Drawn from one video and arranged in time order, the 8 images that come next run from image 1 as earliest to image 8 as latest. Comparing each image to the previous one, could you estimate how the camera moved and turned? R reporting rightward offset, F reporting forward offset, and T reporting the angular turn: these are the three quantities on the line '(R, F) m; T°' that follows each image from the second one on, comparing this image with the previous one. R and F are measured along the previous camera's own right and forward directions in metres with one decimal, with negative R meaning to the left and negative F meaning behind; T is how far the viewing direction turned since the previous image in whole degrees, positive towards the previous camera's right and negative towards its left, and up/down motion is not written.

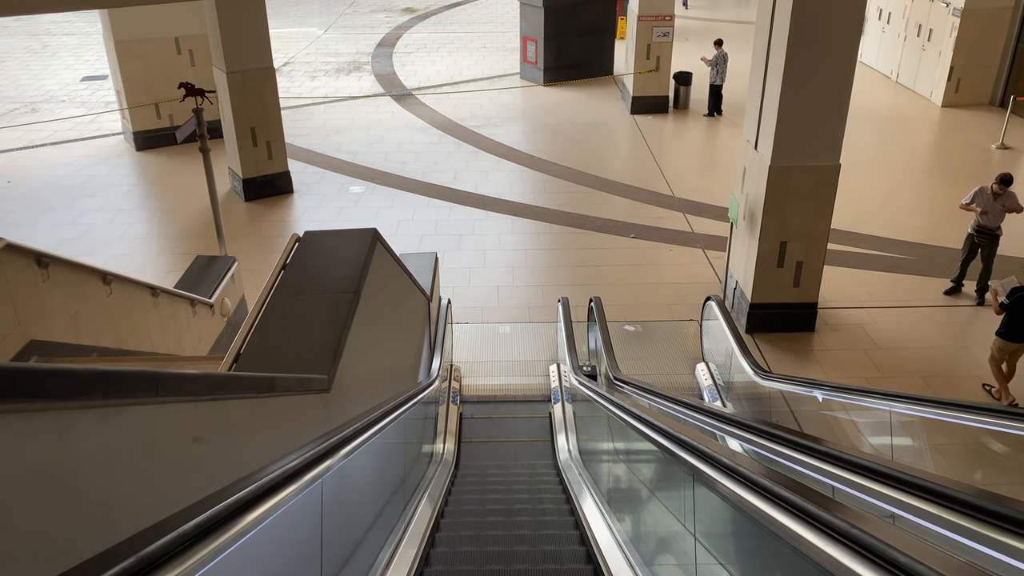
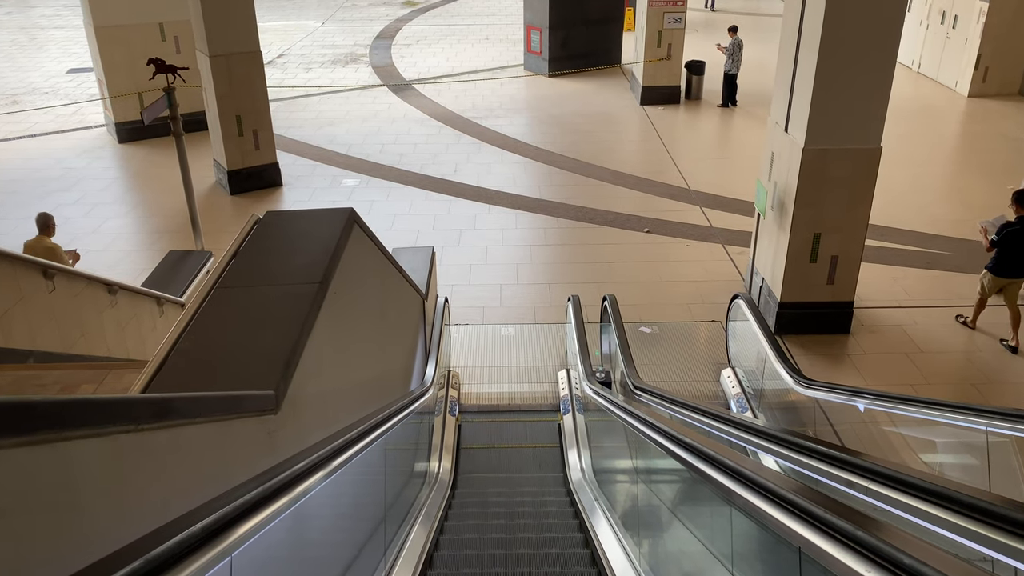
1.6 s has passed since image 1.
(0.0, +0.7) m; 0°
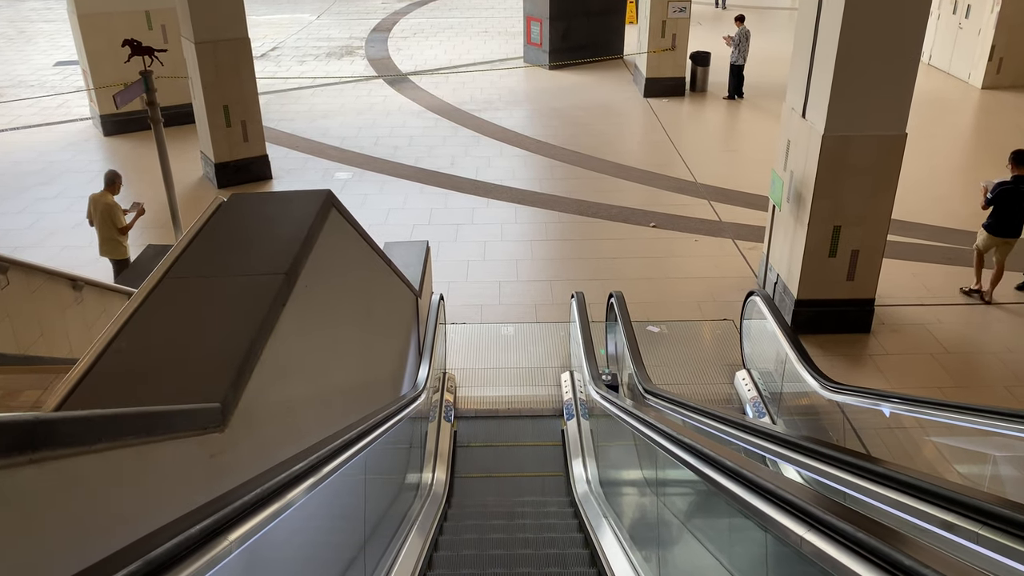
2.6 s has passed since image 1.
(0.0, +0.4) m; 0°
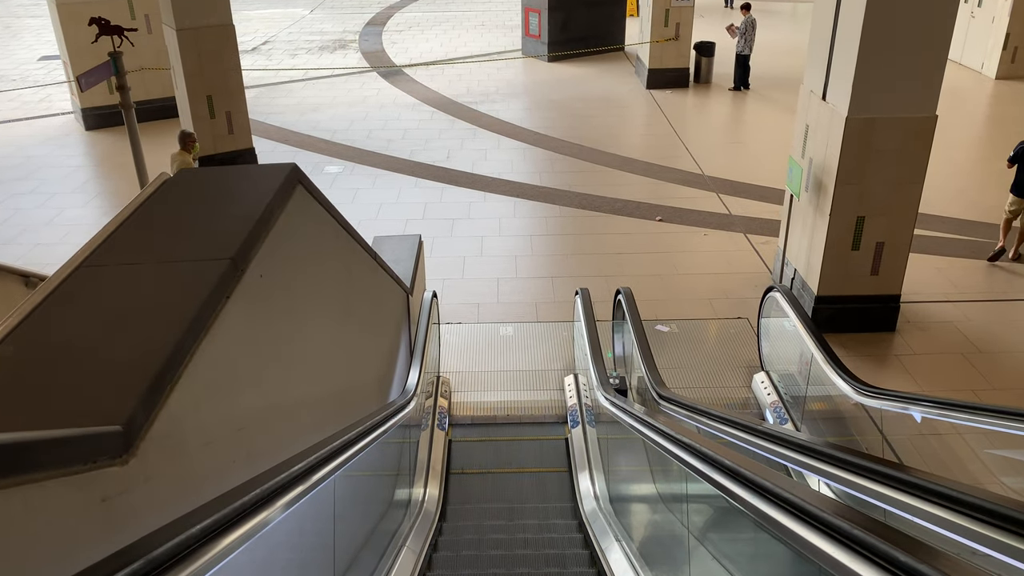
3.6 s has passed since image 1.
(0.0, +0.5) m; 0°
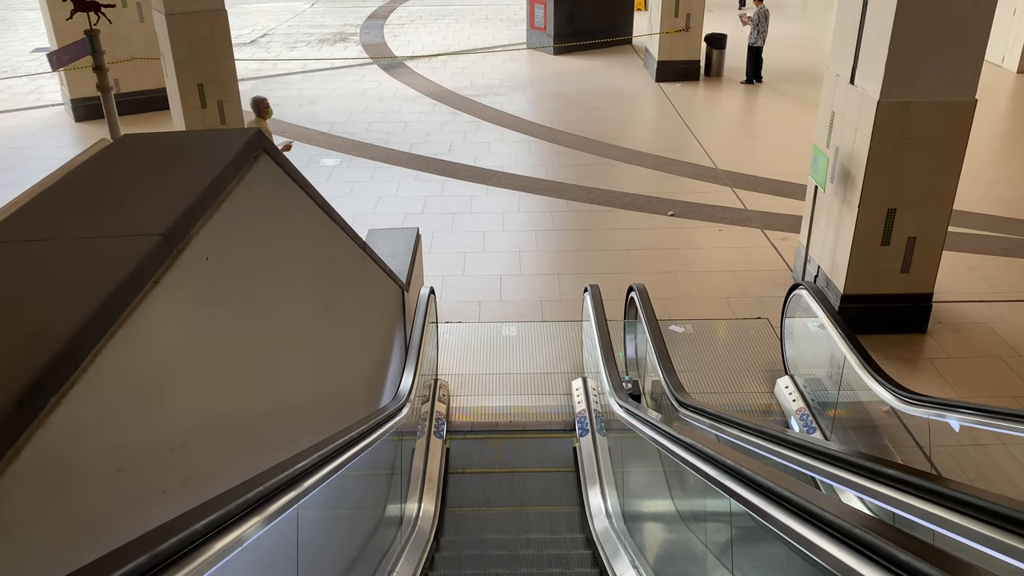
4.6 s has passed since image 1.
(0.0, +0.4) m; 0°
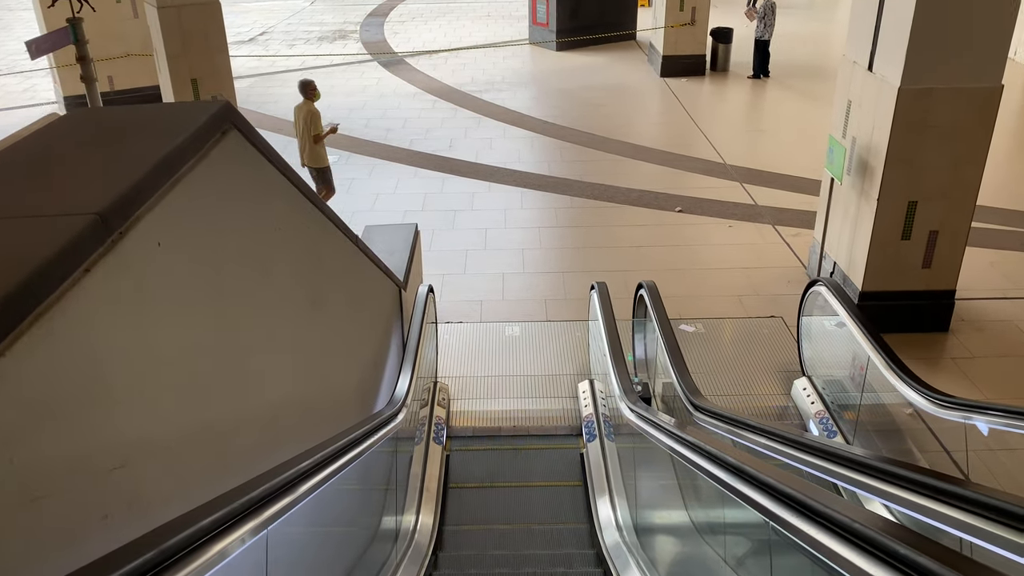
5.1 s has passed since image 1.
(0.0, +0.2) m; 0°
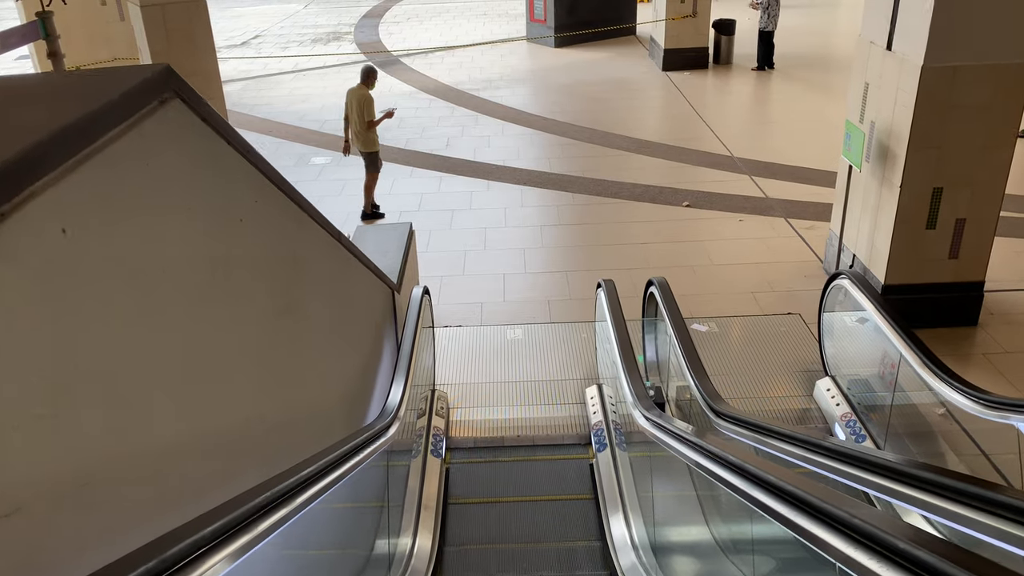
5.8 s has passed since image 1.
(0.0, +0.3) m; 0°
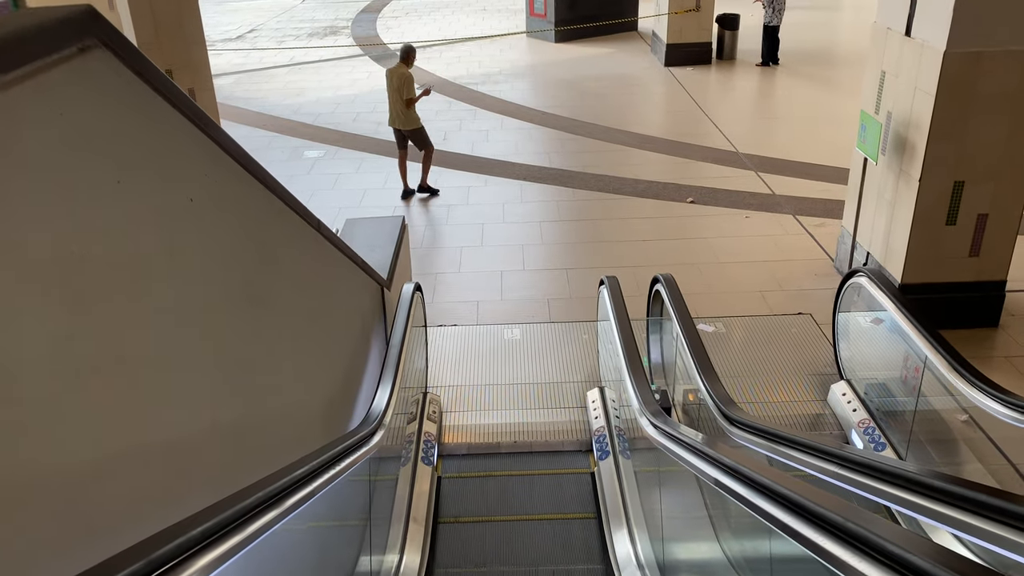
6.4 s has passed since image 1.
(0.0, +0.3) m; 0°
